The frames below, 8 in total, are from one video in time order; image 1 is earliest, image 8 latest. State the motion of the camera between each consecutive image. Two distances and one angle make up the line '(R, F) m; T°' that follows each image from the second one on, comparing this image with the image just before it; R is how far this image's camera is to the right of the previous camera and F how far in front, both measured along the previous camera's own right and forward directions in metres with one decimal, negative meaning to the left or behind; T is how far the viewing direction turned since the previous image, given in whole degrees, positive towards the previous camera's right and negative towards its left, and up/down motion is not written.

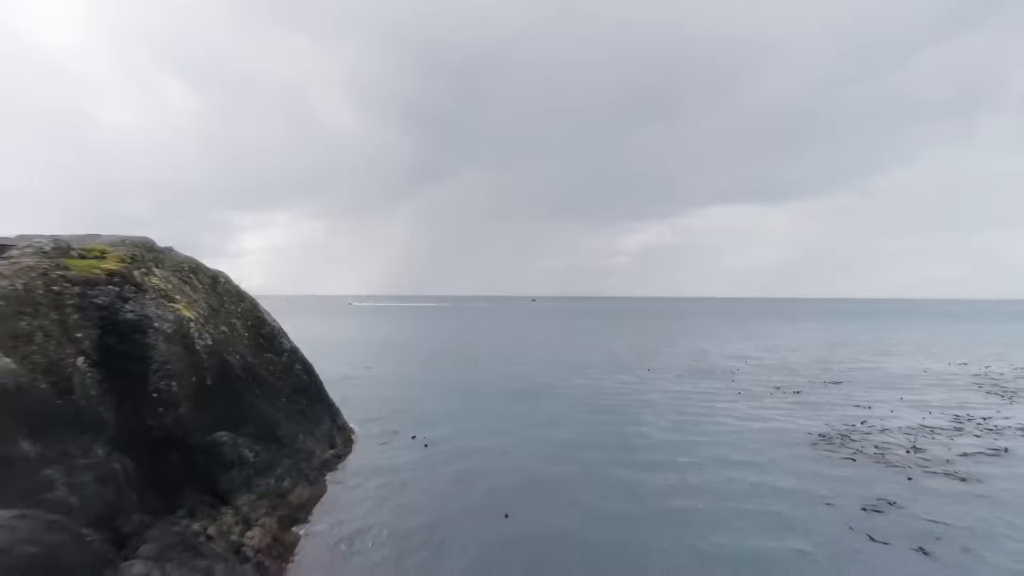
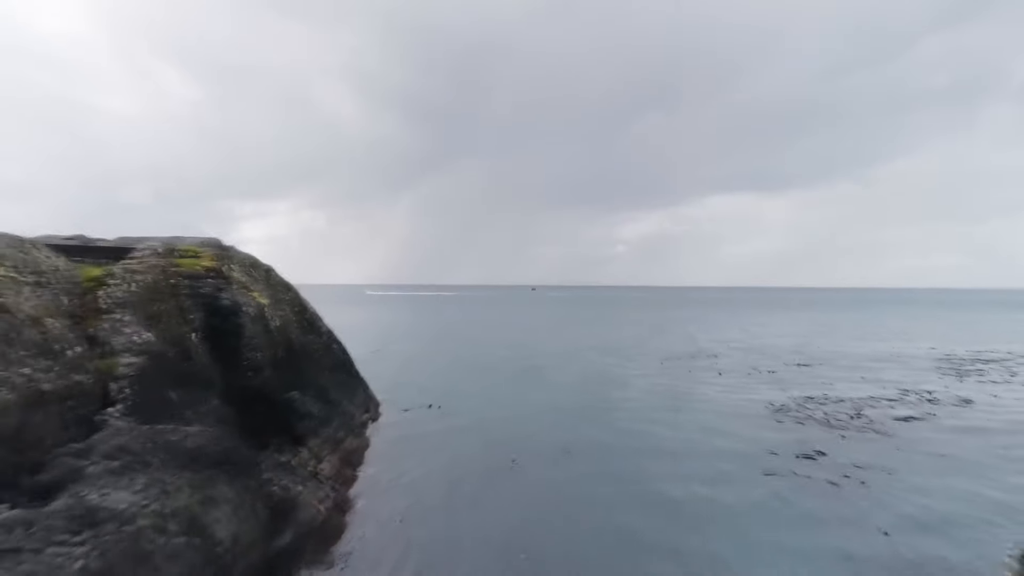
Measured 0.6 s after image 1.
(-0.1, -3.8) m; 0°
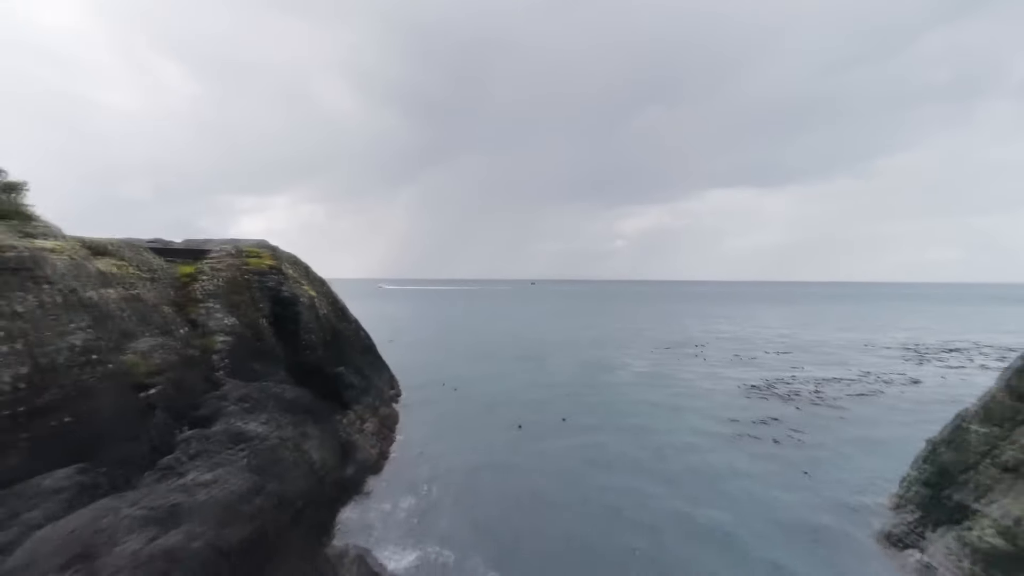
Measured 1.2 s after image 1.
(-0.1, -3.8) m; 0°
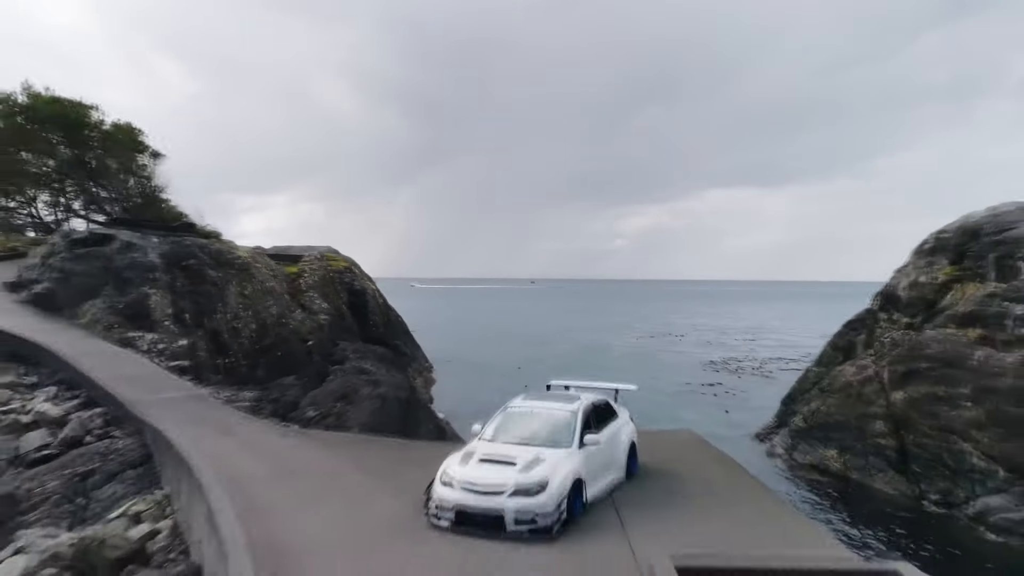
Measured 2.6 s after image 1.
(-0.3, -7.7) m; 0°
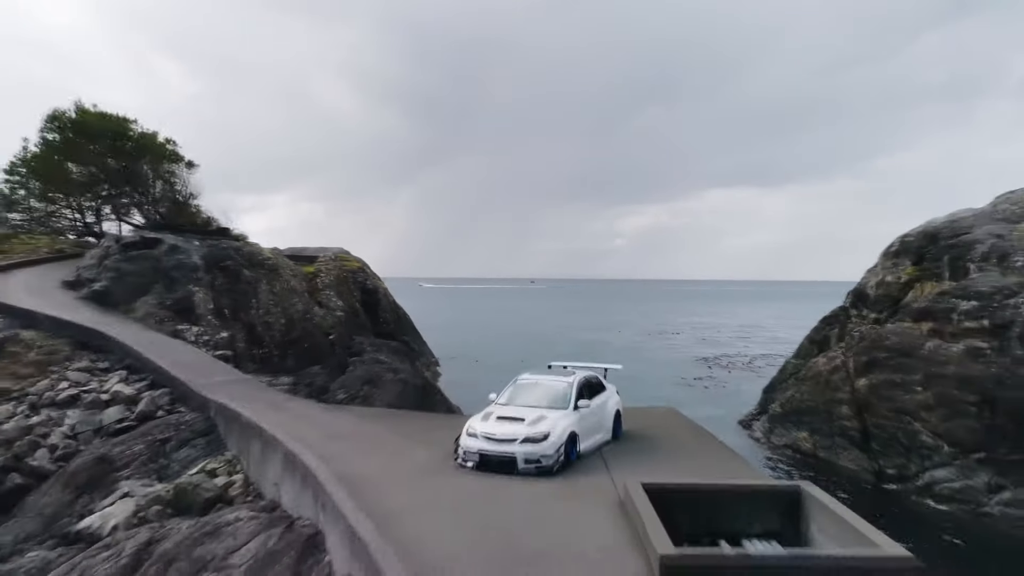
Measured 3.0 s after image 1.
(-0.1, -1.8) m; 0°
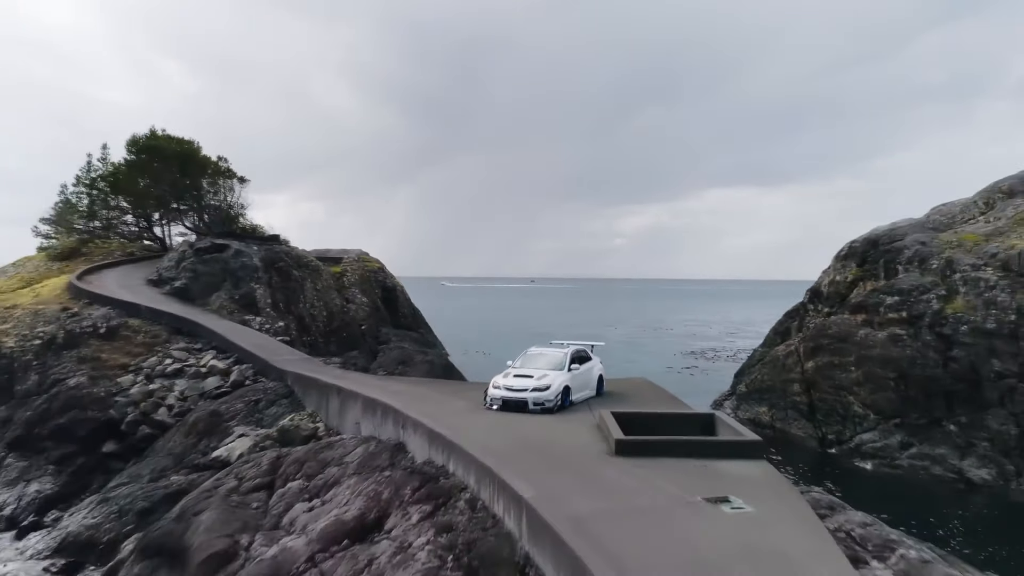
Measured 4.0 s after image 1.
(-0.2, -3.5) m; 0°
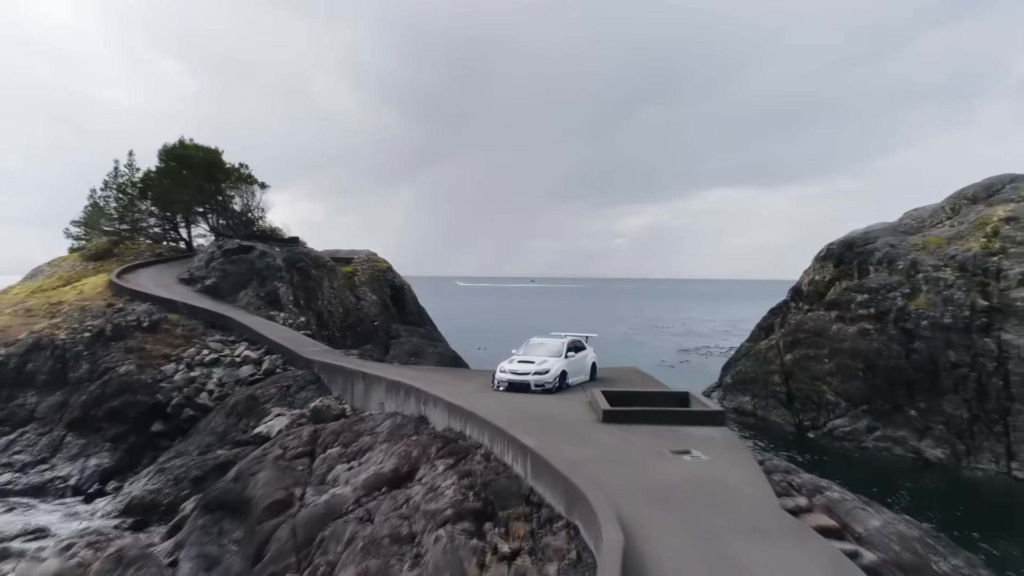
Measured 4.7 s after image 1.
(-0.1, -1.8) m; 0°
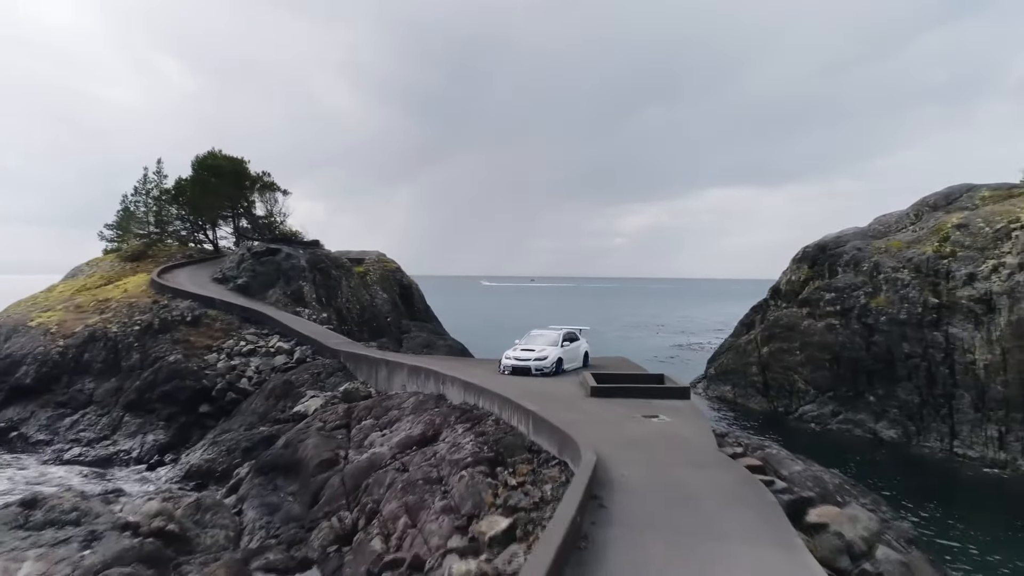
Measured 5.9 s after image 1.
(-0.1, -2.3) m; 0°
